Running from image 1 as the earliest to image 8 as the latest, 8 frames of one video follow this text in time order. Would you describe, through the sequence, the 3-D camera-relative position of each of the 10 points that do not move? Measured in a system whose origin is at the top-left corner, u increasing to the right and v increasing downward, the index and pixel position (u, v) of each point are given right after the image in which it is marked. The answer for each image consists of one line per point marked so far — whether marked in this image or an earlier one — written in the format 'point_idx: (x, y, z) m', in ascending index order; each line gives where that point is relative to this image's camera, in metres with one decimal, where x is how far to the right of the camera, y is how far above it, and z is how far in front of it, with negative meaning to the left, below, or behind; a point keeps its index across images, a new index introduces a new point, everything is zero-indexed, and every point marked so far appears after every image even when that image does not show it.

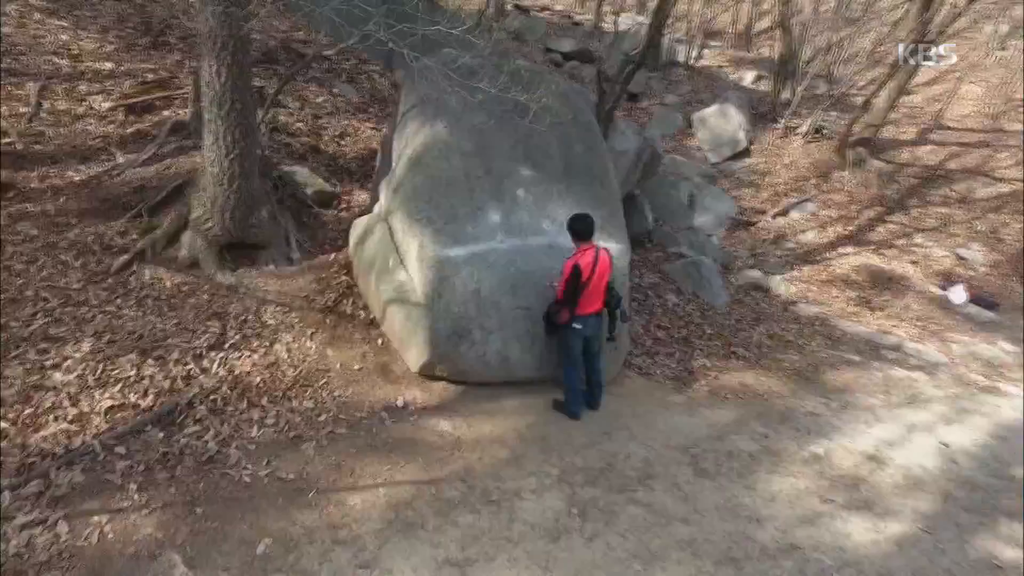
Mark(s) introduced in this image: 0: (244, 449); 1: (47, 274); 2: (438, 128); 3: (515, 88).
0: (-1.8, -1.1, +4.2) m
1: (-3.6, +0.1, +4.8) m
2: (-0.7, +1.5, +5.5) m
3: (0.0, +2.0, +6.1) m
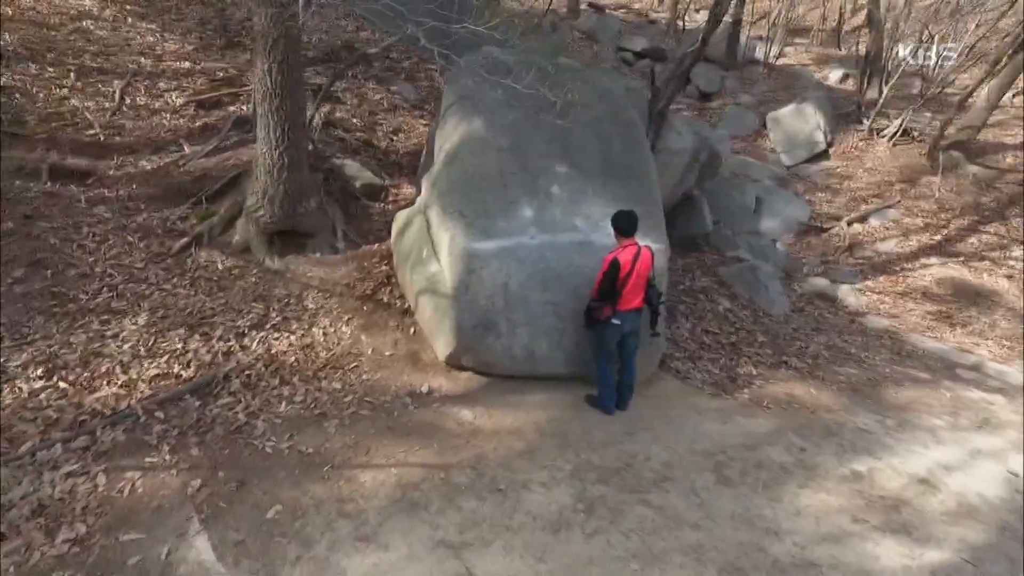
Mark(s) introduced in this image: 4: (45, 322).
0: (-1.7, -1.0, +4.4) m
1: (-3.4, +0.3, +5.3) m
2: (-0.3, +1.5, +5.7) m
3: (+0.4, +2.1, +6.1) m
4: (-3.5, -0.3, +4.7) m
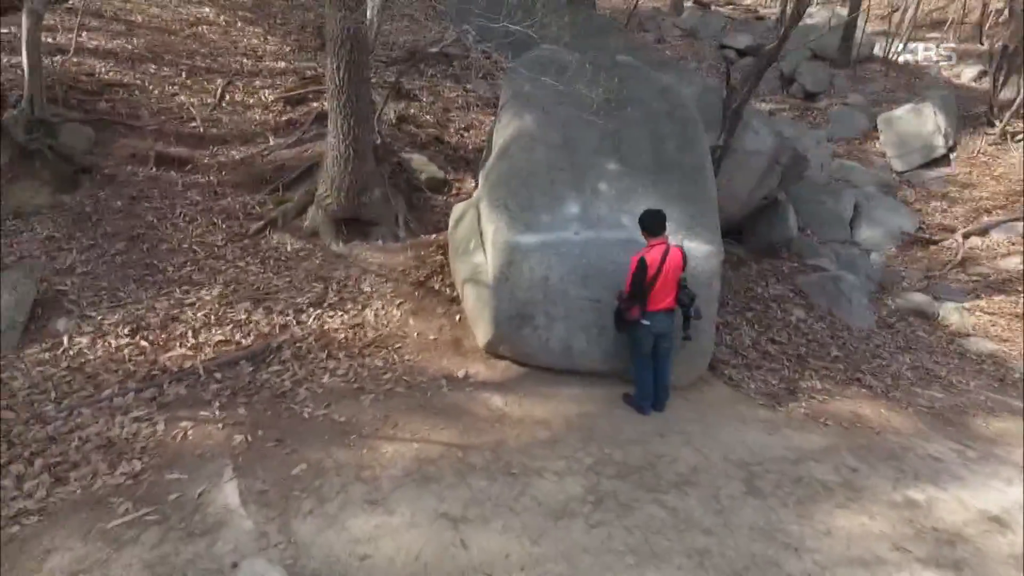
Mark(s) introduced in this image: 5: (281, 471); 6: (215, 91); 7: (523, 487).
0: (-1.6, -0.8, +4.8) m
1: (-3.0, +0.5, +6.0) m
2: (+0.1, +1.6, +5.8) m
3: (+1.0, +2.1, +6.1) m
4: (-3.2, 0.0, +5.3) m
5: (-1.5, -1.2, +4.0) m
6: (-3.6, +2.4, +7.4) m
7: (+0.1, -1.4, +4.3) m
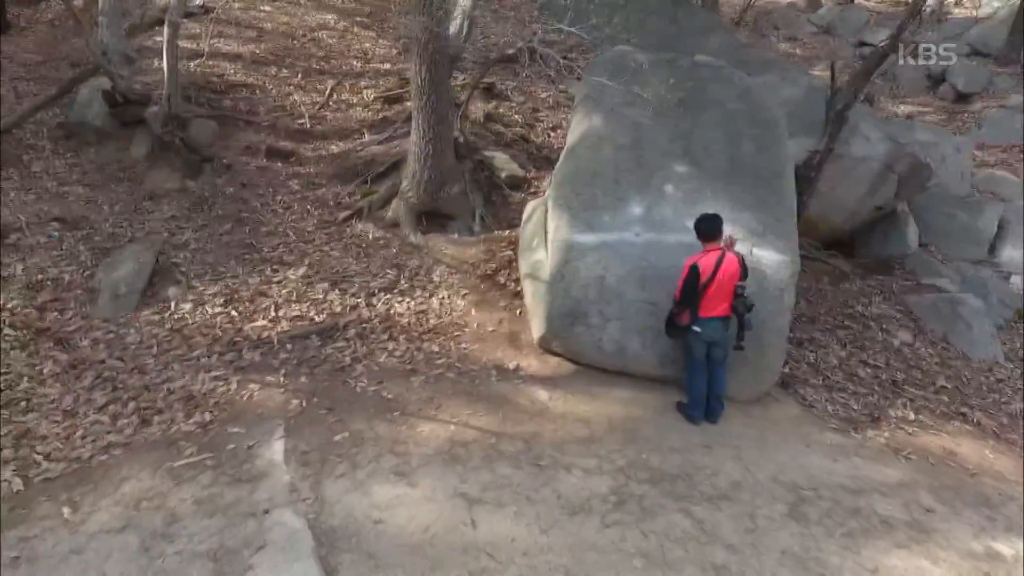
0: (-1.2, -0.7, +5.2) m
1: (-2.3, +0.7, +6.6) m
2: (+0.8, +1.6, +5.8) m
3: (+1.7, +2.0, +6.0) m
4: (-2.7, +0.2, +6.1) m
5: (-1.4, -1.1, +4.4) m
6: (-2.5, +2.6, +8.1) m
7: (+0.3, -1.4, +4.4) m
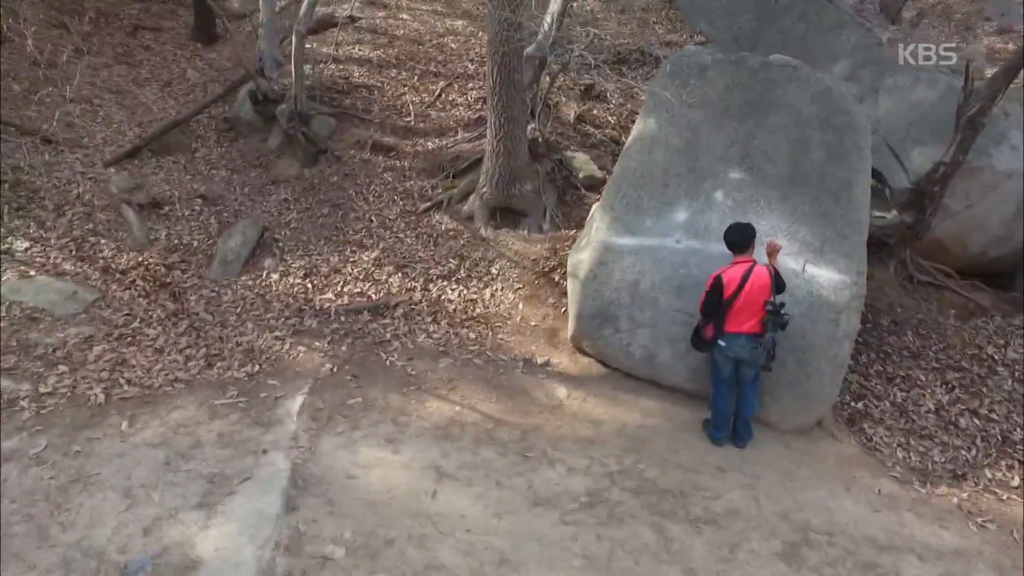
0: (-1.0, -0.5, +5.7) m
1: (-1.6, +1.0, +7.3) m
2: (+1.3, +1.6, +5.7) m
3: (+2.3, +1.9, +5.6) m
4: (-2.1, +0.5, +6.9) m
5: (-1.4, -0.9, +5.0) m
6: (-1.1, +2.8, +8.8) m
7: (+0.1, -1.3, +4.5) m
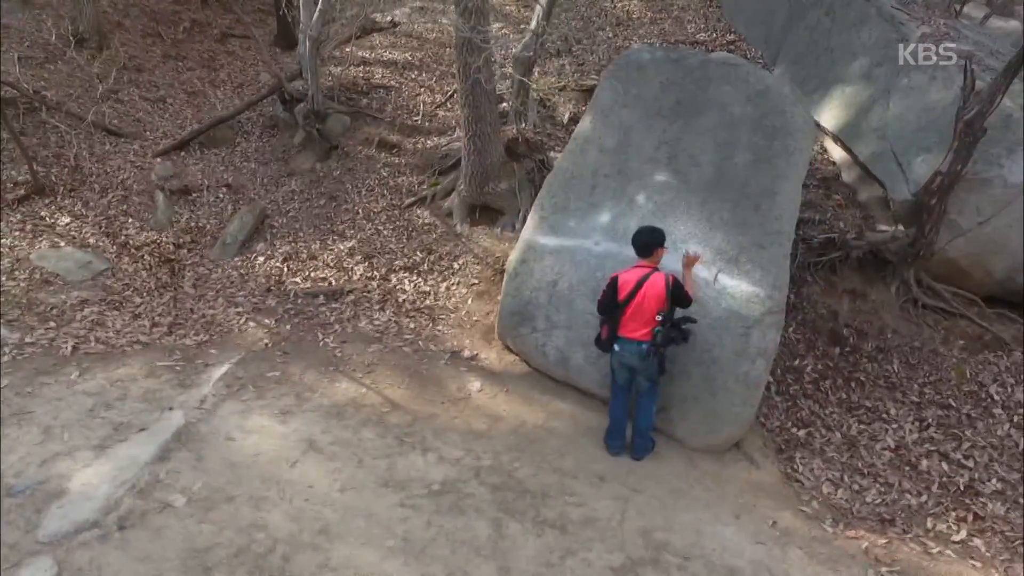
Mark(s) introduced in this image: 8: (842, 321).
0: (-1.7, -0.4, +6.1) m
1: (-1.8, +1.1, +7.8) m
2: (+0.7, +1.5, +5.6) m
3: (+1.7, +1.8, +5.3) m
4: (-2.5, +0.7, +7.5) m
5: (-2.2, -0.7, +5.4) m
6: (-0.9, +2.9, +9.1) m
7: (-0.9, -1.2, +4.7) m
8: (+3.3, -0.3, +6.1) m
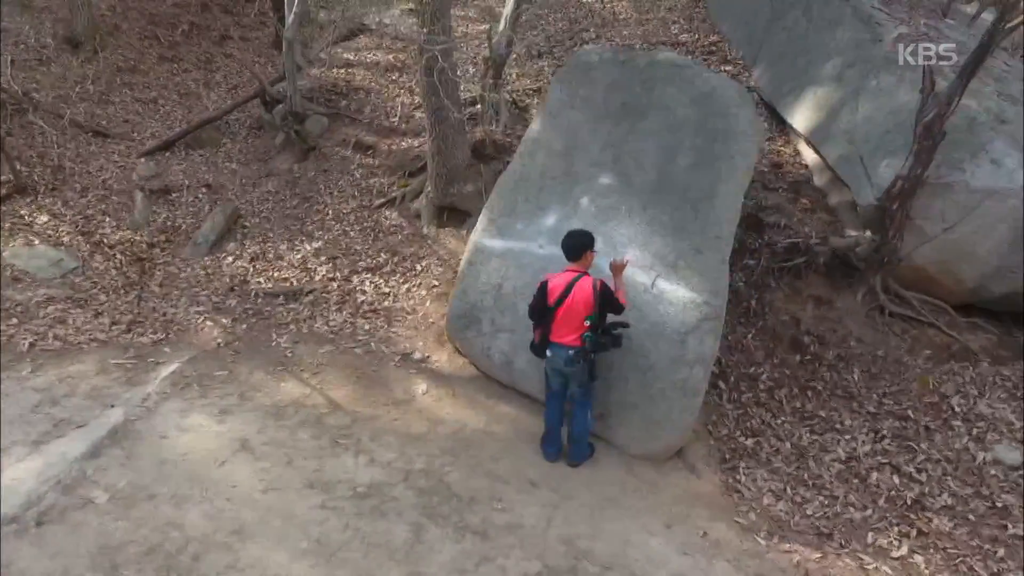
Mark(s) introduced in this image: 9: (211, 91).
0: (-2.1, -0.4, +6.1) m
1: (-2.2, +1.1, +7.8) m
2: (+0.3, +1.5, +5.6) m
3: (+1.2, +1.8, +5.3) m
4: (-2.8, +0.7, +7.5) m
5: (-2.7, -0.7, +5.5) m
6: (-1.3, +2.9, +9.1) m
7: (-1.4, -1.3, +4.7) m
8: (+2.8, -0.4, +6.0) m
9: (-5.5, +3.6, +11.1) m
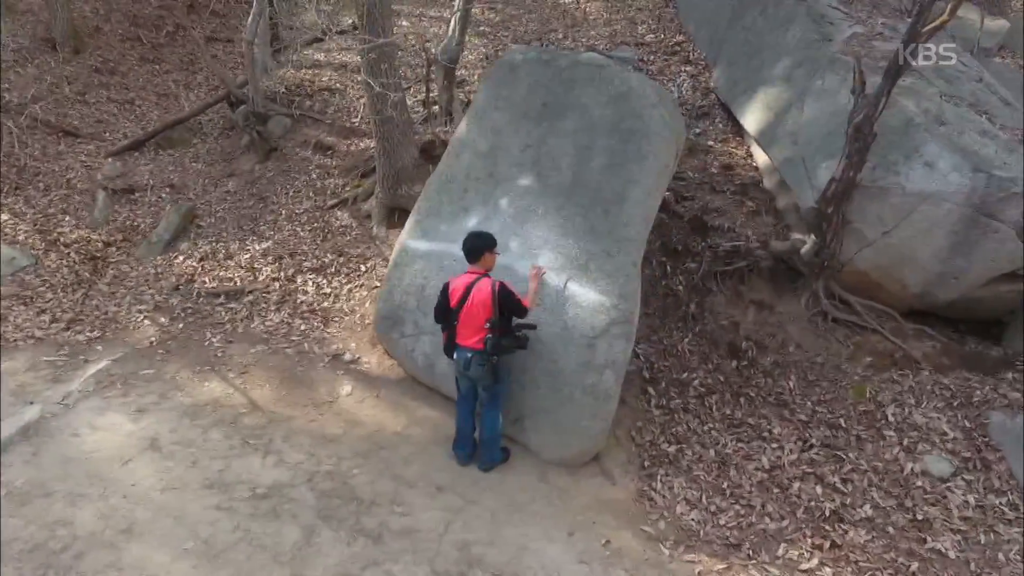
0: (-2.8, -0.4, +6.1) m
1: (-2.7, +1.1, +7.9) m
2: (-0.4, +1.5, +5.5) m
3: (+0.5, +1.8, +5.2) m
4: (-3.4, +0.7, +7.6) m
5: (-3.4, -0.7, +5.5) m
6: (-1.8, +2.9, +9.1) m
7: (-2.1, -1.3, +4.7) m
8: (+2.2, -0.4, +5.9) m
9: (-5.9, +3.6, +11.3) m
